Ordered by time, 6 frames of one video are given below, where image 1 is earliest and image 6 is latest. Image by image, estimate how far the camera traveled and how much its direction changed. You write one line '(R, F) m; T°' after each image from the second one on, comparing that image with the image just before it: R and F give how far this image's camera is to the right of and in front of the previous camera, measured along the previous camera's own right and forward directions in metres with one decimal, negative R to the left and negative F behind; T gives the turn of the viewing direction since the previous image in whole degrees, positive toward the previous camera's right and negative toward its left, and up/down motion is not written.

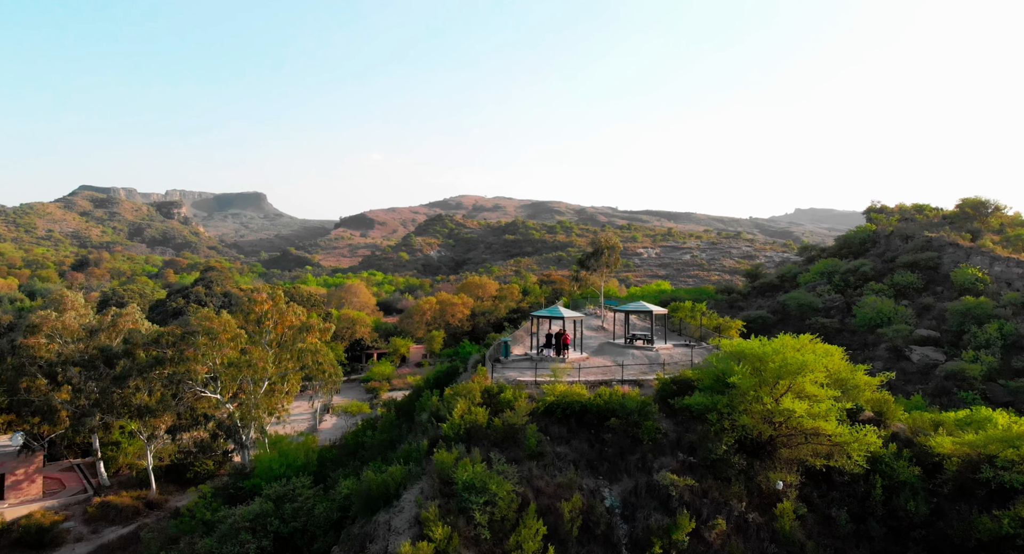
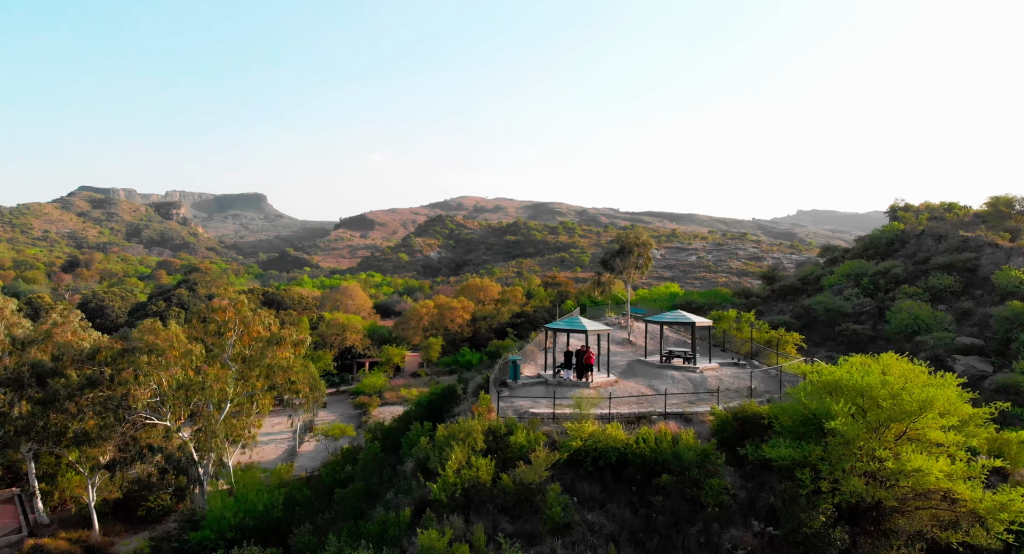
(-0.3, +4.7) m; 0°
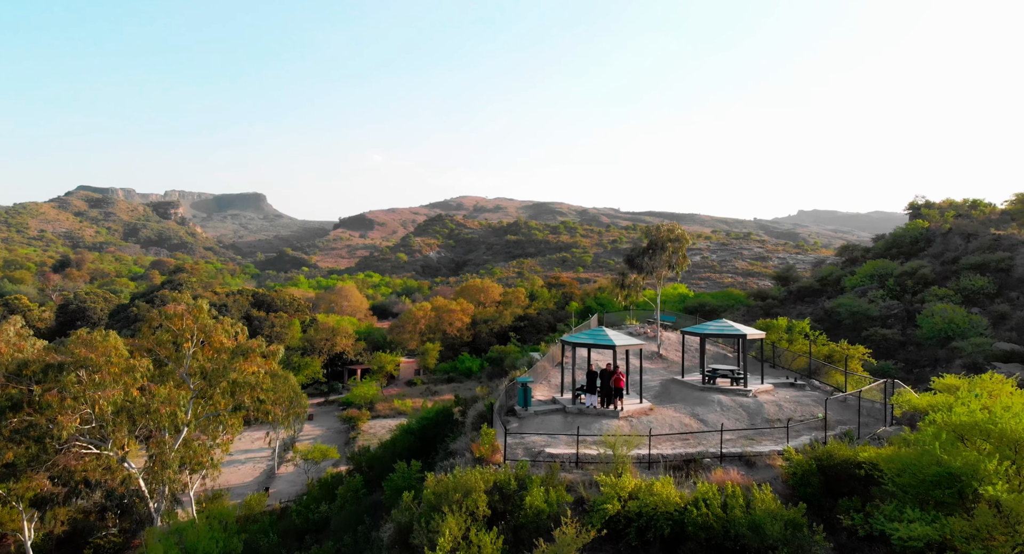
(-0.2, +3.7) m; 0°
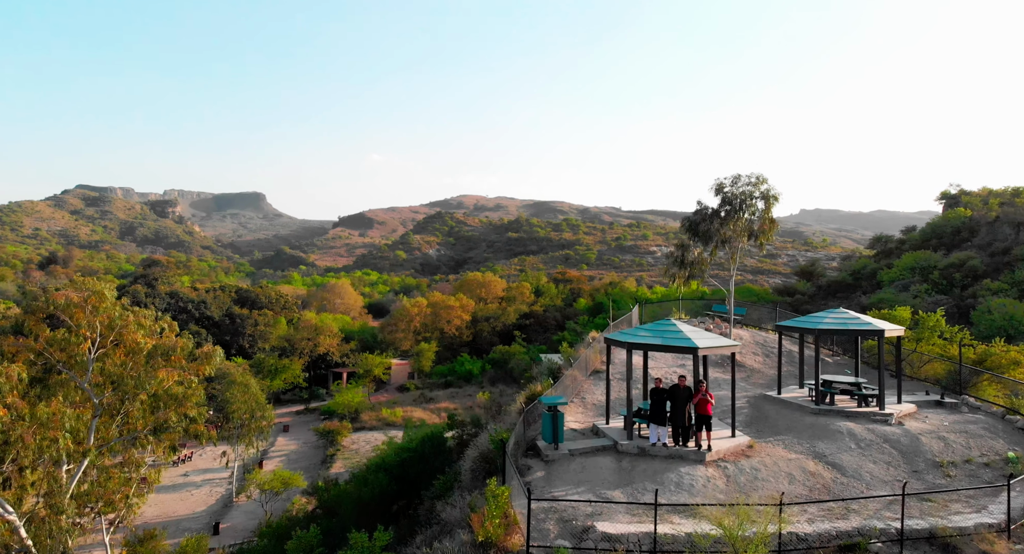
(-0.3, +5.5) m; 0°
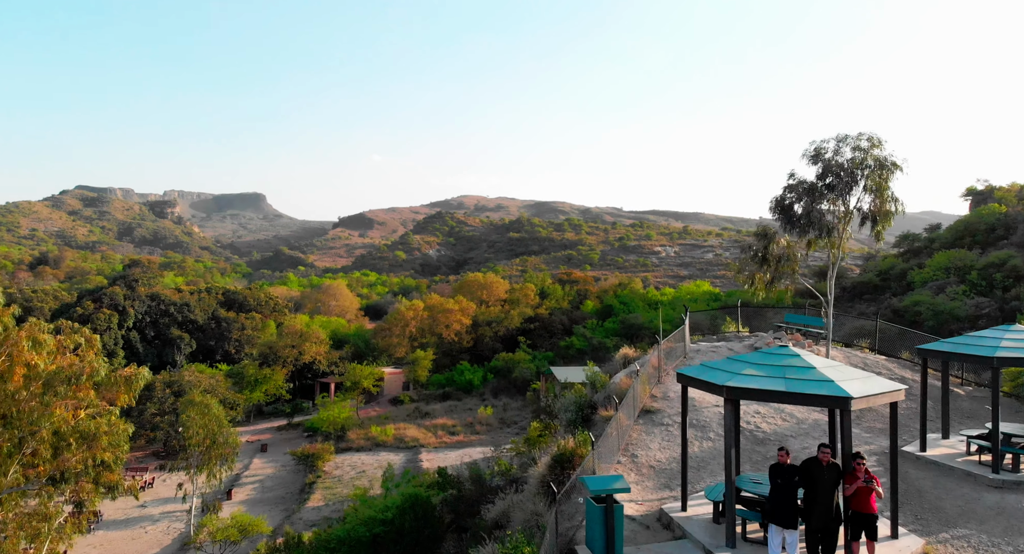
(-0.2, +3.9) m; 0°
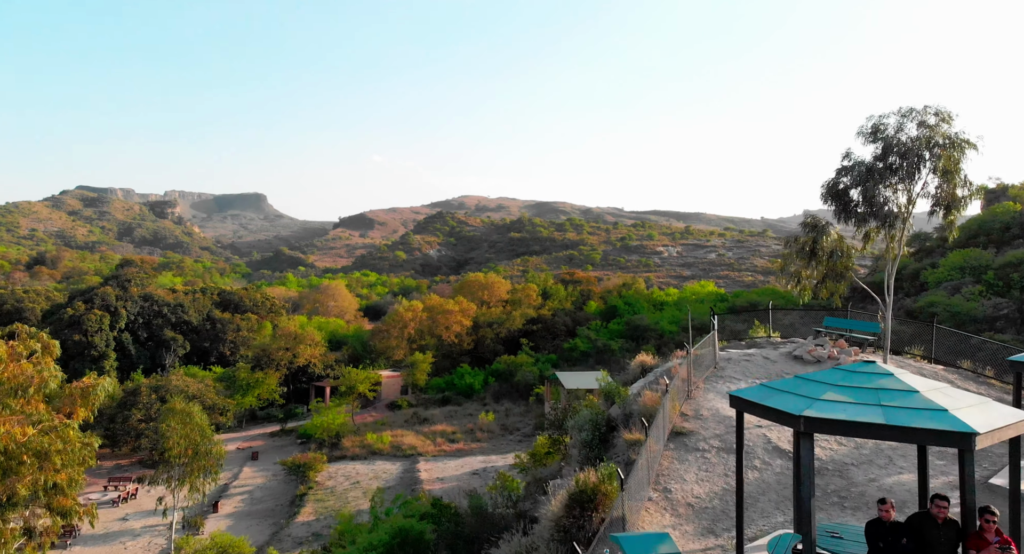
(-0.1, +1.4) m; 0°
